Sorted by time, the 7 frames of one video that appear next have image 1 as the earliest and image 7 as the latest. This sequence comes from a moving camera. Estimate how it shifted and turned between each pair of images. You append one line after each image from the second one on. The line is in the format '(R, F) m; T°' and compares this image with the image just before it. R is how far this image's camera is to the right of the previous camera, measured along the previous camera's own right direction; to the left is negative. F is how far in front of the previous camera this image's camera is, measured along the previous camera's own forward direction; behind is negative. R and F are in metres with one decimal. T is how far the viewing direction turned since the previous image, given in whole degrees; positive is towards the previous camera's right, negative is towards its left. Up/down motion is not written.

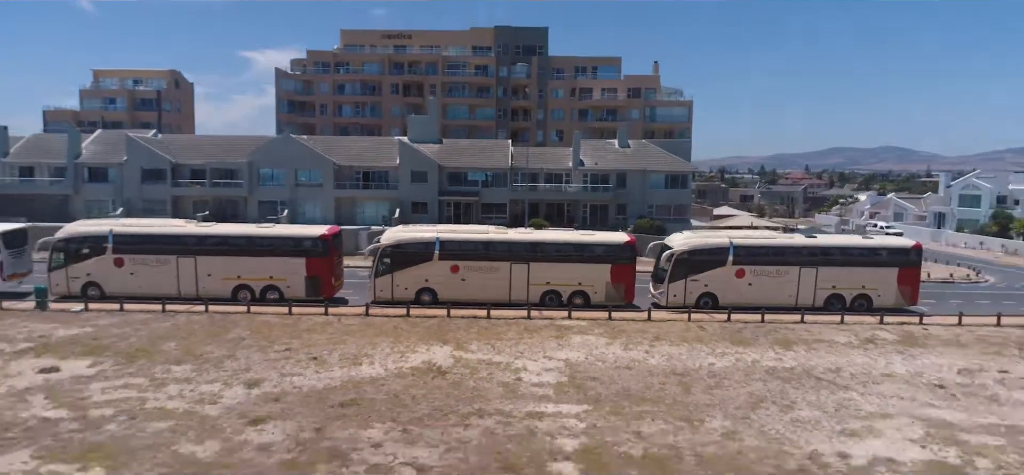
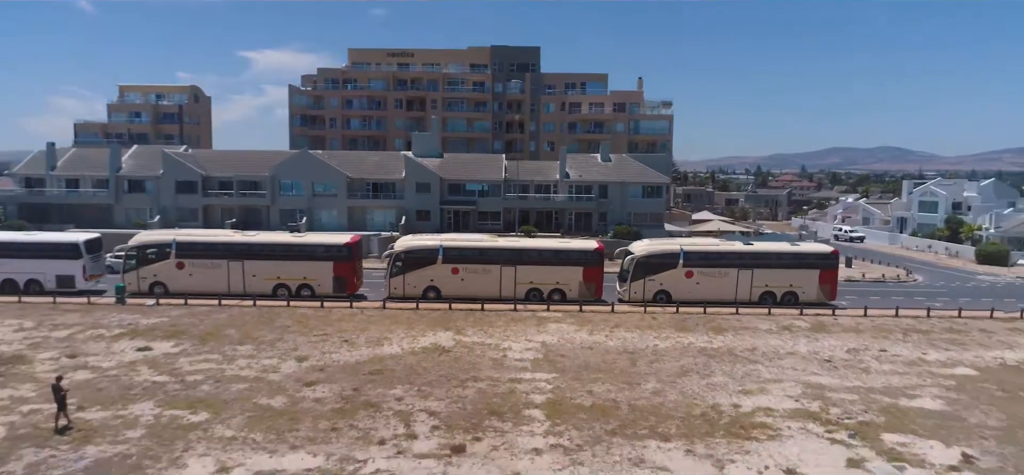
(+0.1, -2.1) m; 0°
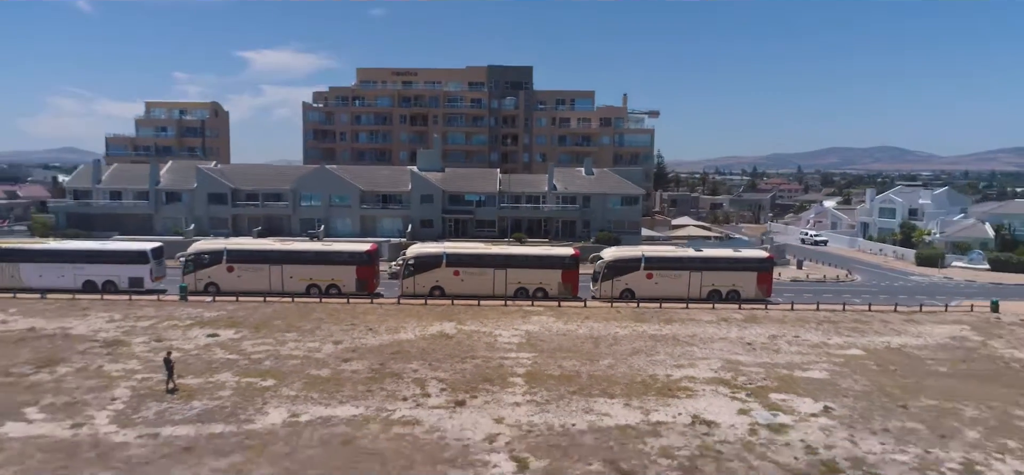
(+0.1, -2.5) m; 0°
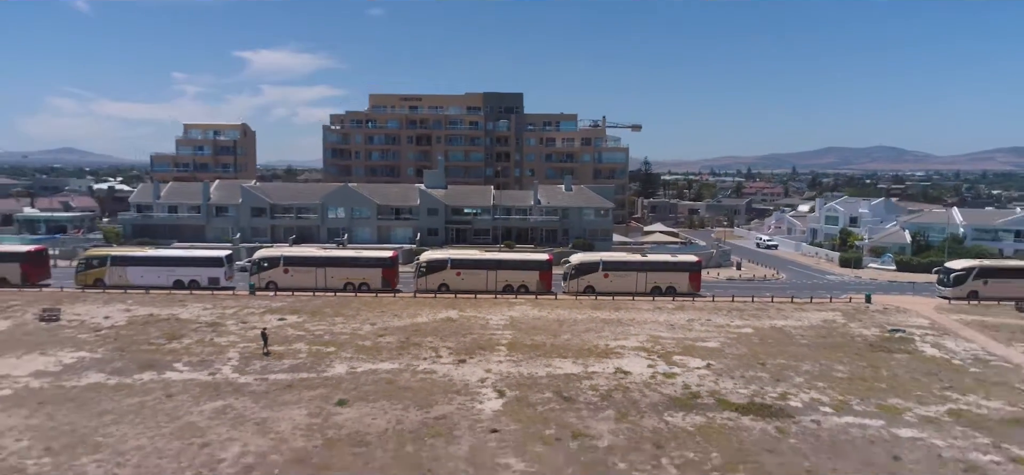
(+0.3, -4.3) m; 0°
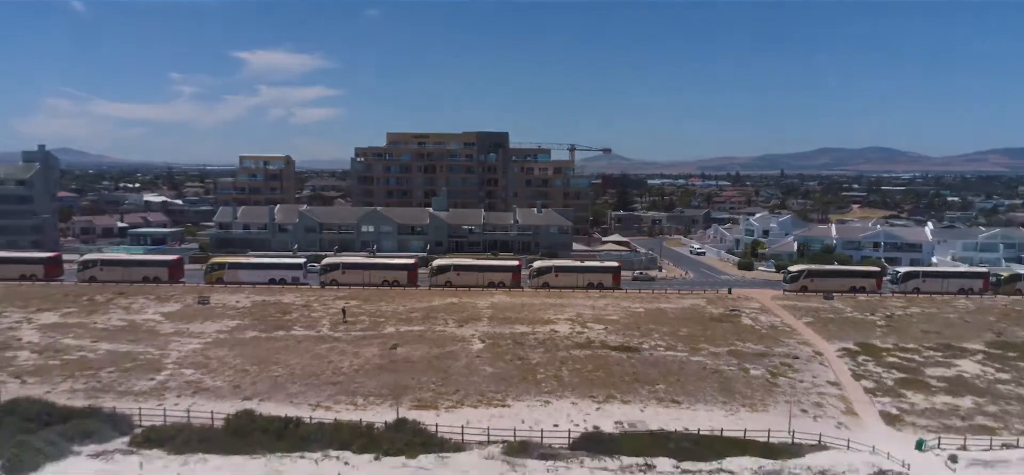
(+0.6, -9.2) m; 0°
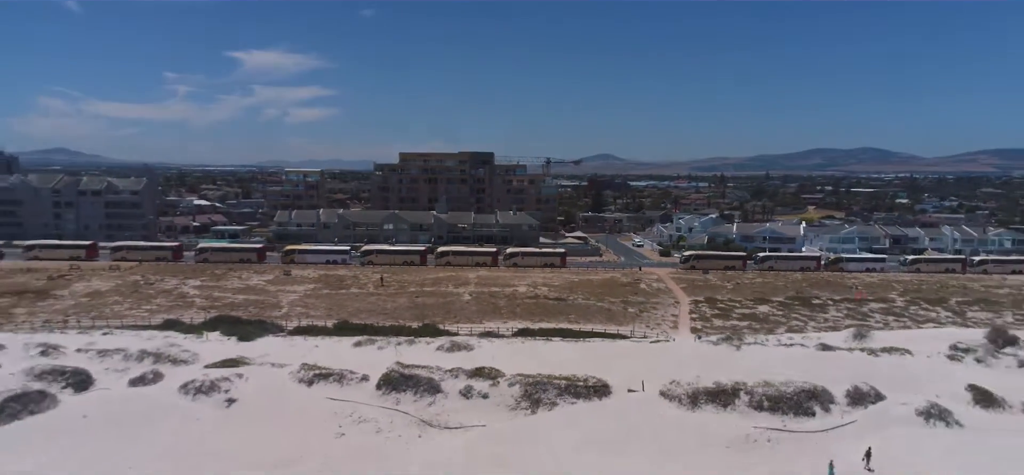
(+0.9, -12.7) m; 0°
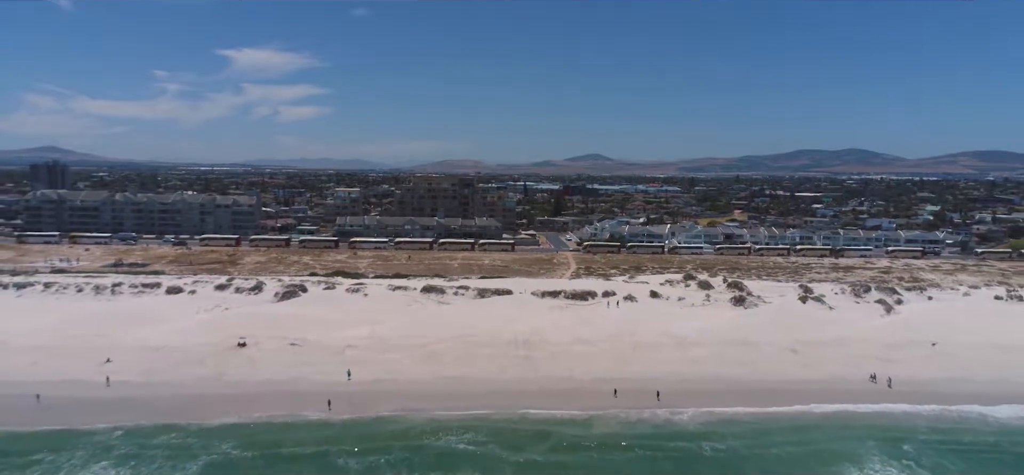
(+2.0, -28.7) m; +1°
